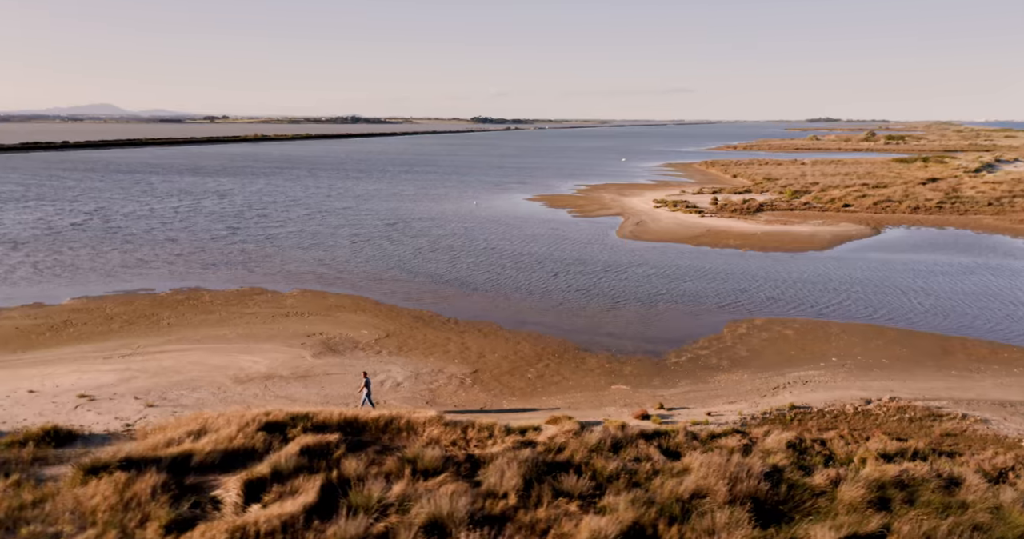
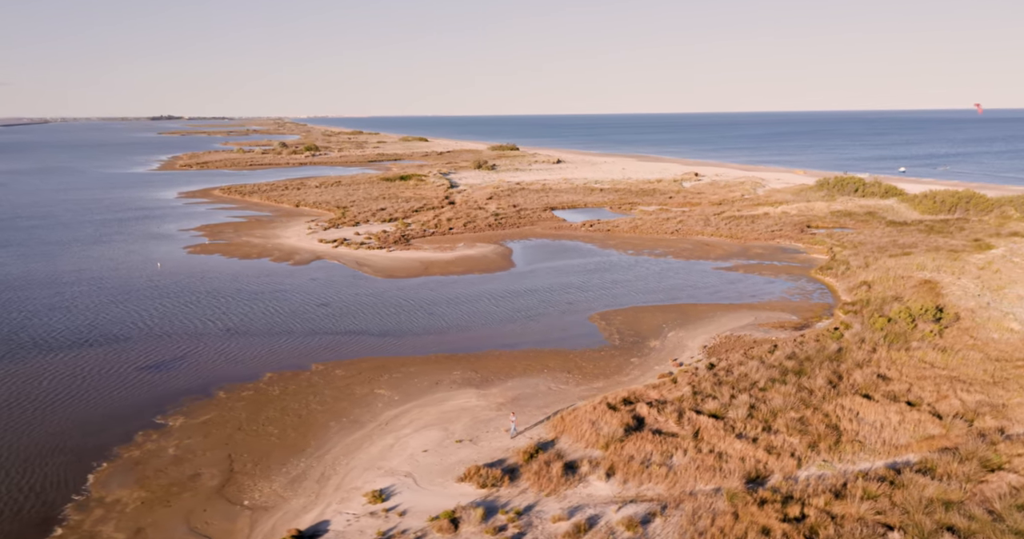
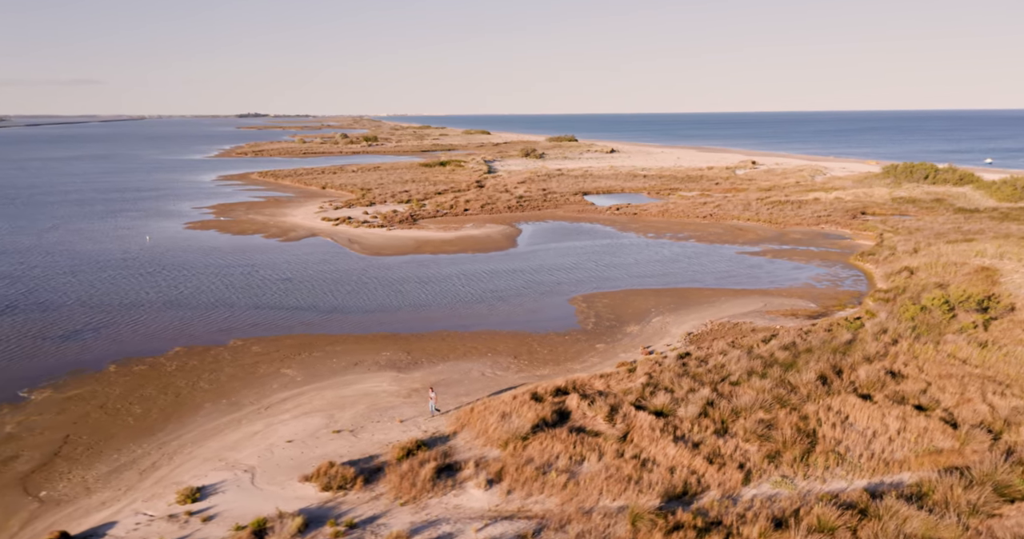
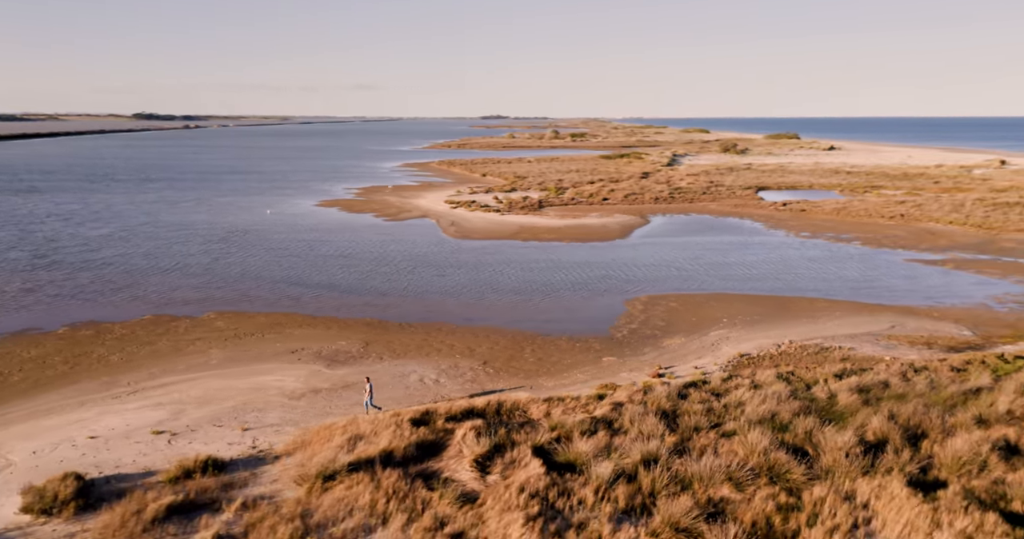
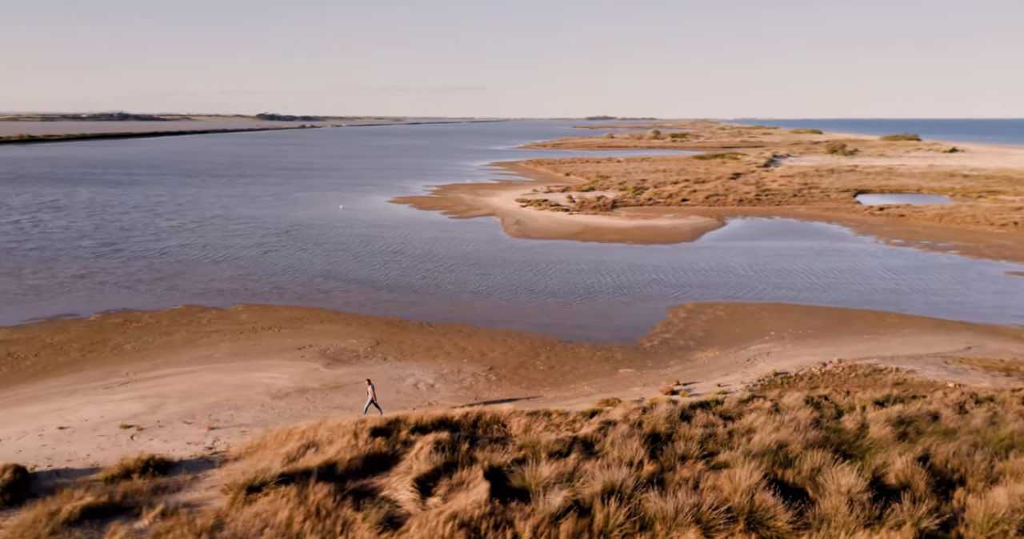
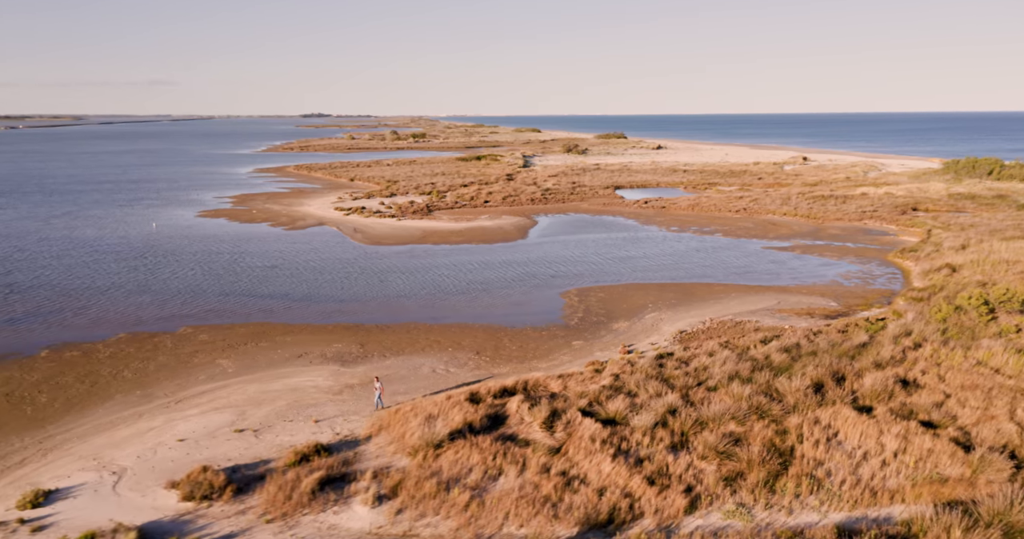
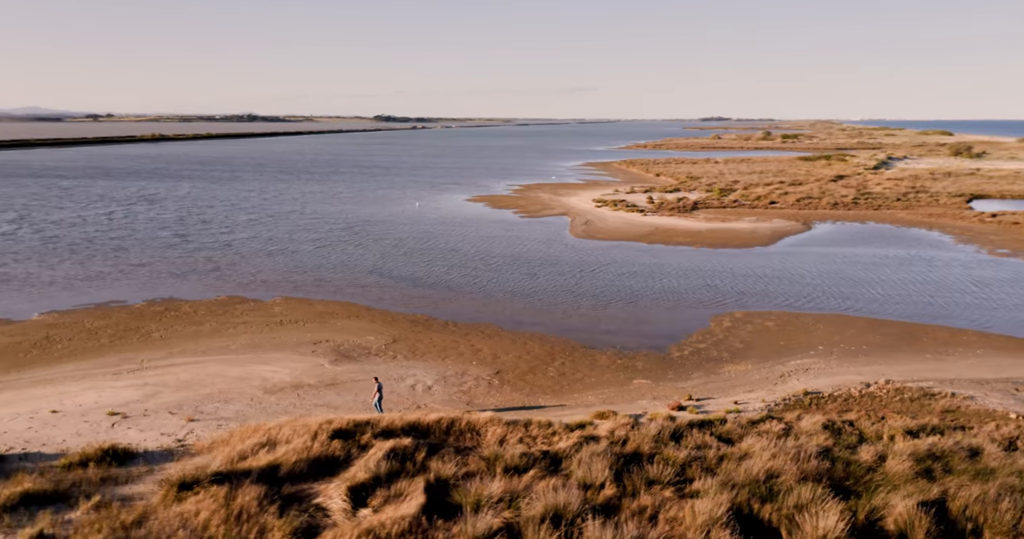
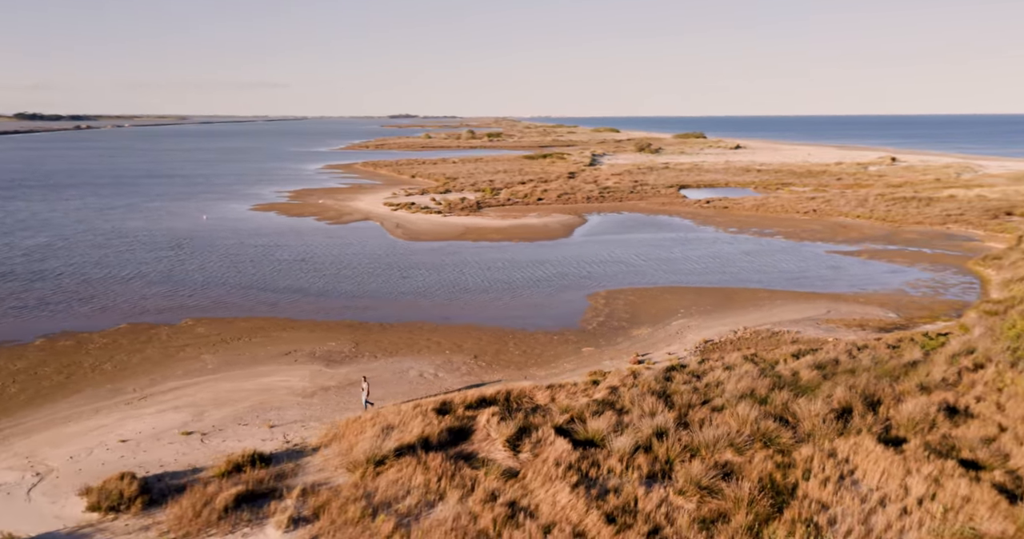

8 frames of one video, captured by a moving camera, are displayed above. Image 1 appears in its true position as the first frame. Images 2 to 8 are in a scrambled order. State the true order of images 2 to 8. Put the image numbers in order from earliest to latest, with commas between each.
7, 5, 4, 8, 6, 3, 2
